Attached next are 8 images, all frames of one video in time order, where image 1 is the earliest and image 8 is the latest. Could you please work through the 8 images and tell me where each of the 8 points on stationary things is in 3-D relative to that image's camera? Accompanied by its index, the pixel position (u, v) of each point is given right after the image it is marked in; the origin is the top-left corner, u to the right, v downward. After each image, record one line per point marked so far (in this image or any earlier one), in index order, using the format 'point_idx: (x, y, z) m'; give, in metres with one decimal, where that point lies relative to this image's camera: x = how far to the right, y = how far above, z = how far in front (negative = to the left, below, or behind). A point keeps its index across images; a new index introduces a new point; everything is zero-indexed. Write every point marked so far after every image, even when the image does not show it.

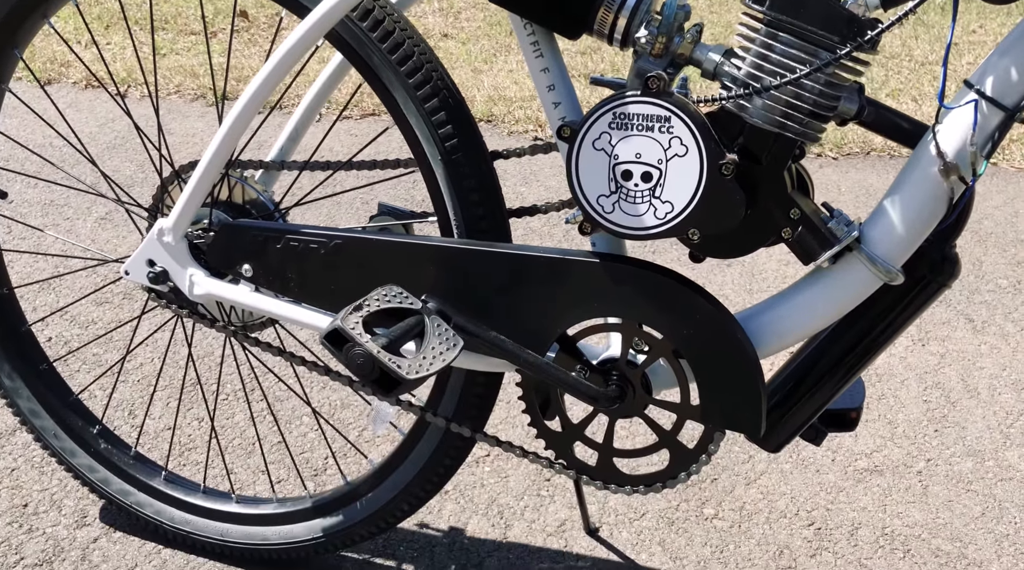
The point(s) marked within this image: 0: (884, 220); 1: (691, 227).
0: (+0.5, +0.1, +1.8) m
1: (+0.3, +0.1, +1.9) m
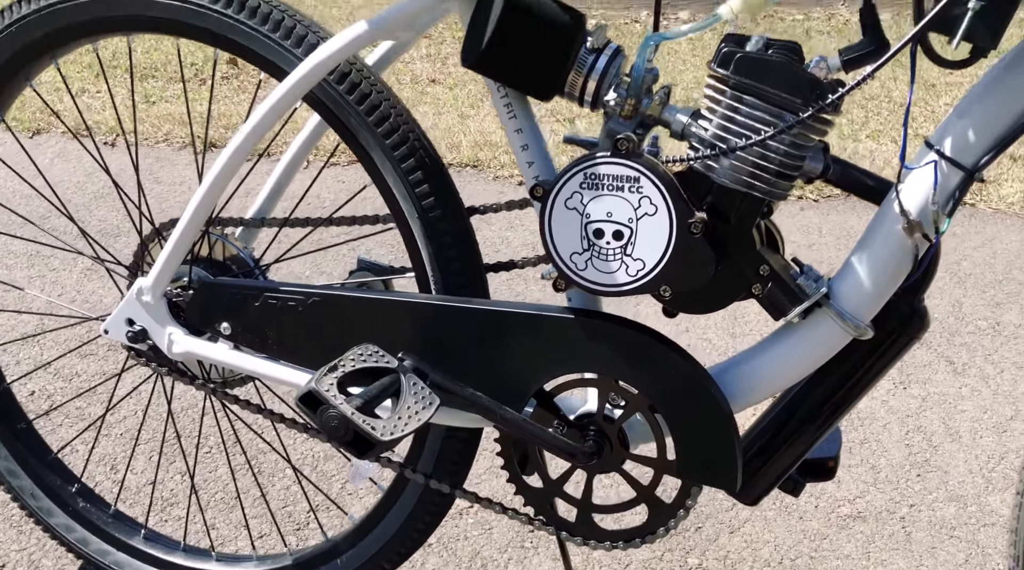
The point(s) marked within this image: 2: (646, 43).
0: (+0.5, 0.0, +1.9) m
1: (+0.2, 0.0, +1.9) m
2: (+0.2, +0.3, +1.8) m
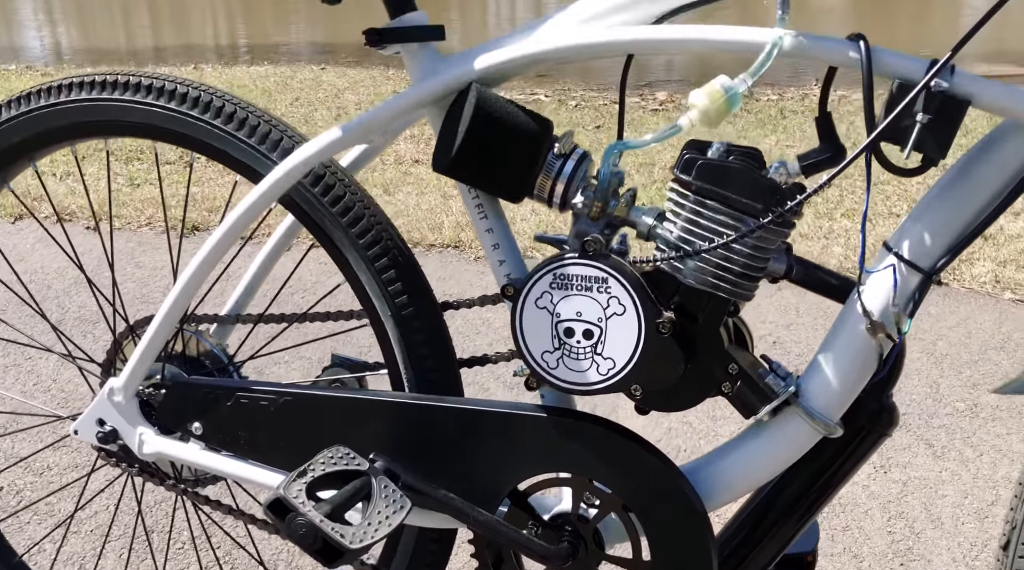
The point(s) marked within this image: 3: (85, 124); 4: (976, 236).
0: (+0.4, -0.1, +1.9) m
1: (+0.2, -0.1, +1.9) m
2: (+0.1, +0.2, +1.9) m
3: (-0.7, +0.3, +2.2) m
4: (+0.6, +0.1, +1.7) m
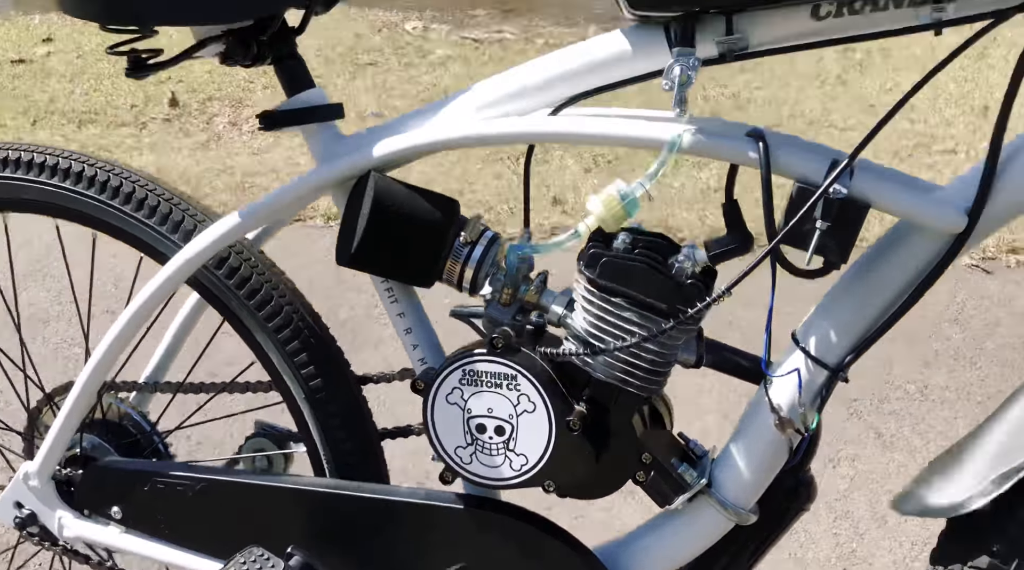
0: (+0.3, -0.3, +1.8) m
1: (+0.1, -0.3, +1.8) m
2: (0.0, 0.0, +1.8) m
3: (-0.9, +0.1, +2.1) m
4: (+0.5, -0.1, +1.6) m
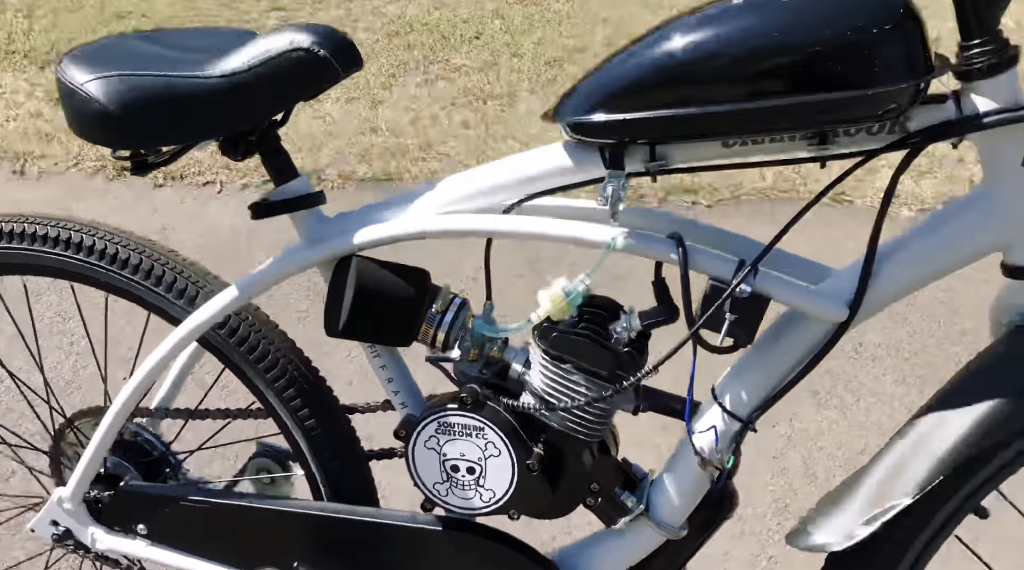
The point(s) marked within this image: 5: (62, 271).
0: (+0.3, -0.3, +2.2) m
1: (0.0, -0.4, +2.2) m
2: (-0.1, -0.1, +2.1) m
3: (-0.9, 0.0, +2.4) m
4: (+0.4, -0.2, +2.0) m
5: (-0.8, 0.0, +2.4) m
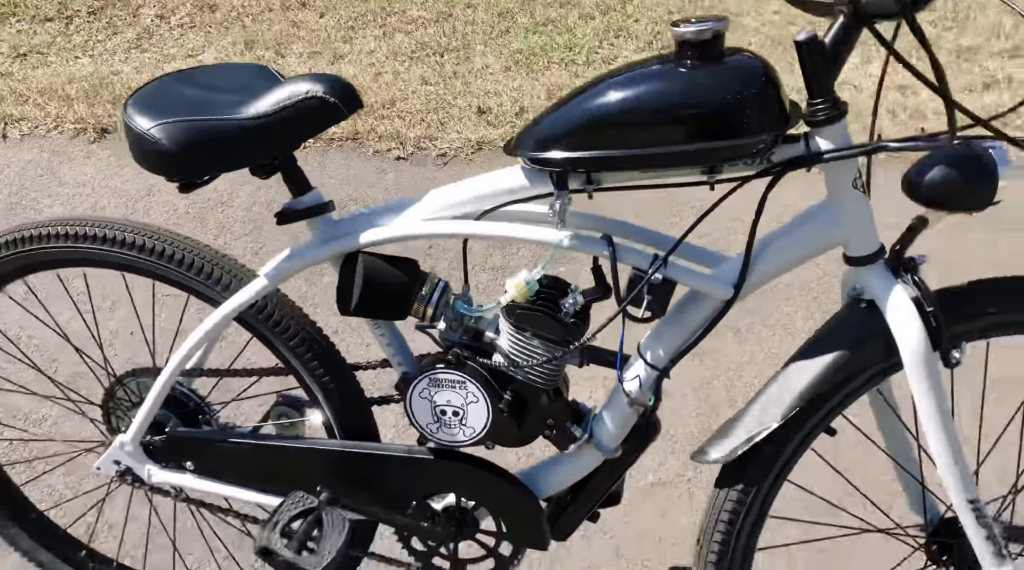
0: (+0.2, -0.3, +2.8) m
1: (0.0, -0.3, +2.8) m
2: (-0.1, 0.0, +2.7) m
3: (-1.0, +0.1, +3.0) m
4: (+0.4, -0.1, +2.6) m
5: (-0.9, 0.0, +3.0) m
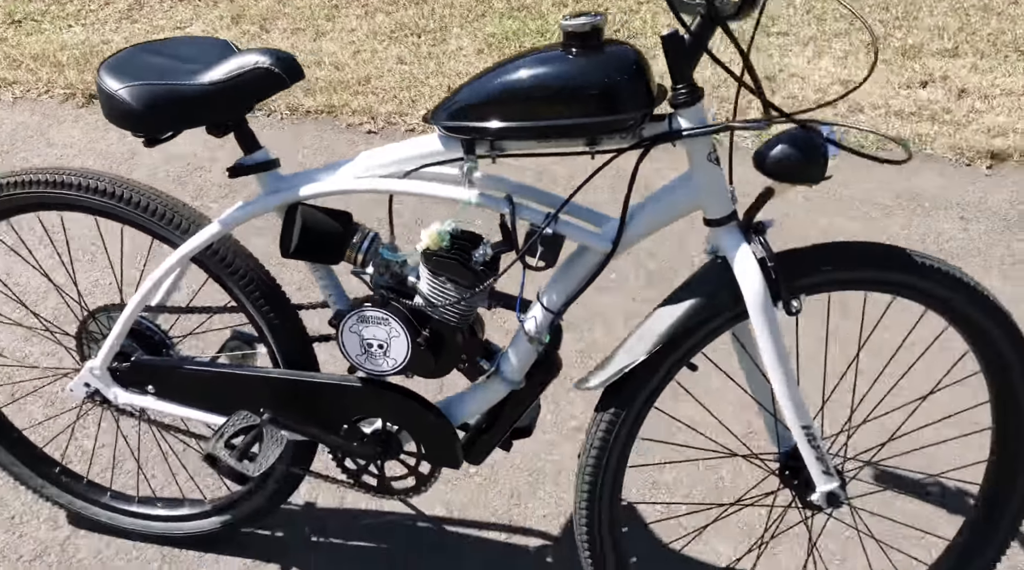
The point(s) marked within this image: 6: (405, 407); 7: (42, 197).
0: (0.0, -0.2, +3.3) m
1: (-0.3, -0.2, +3.3) m
2: (-0.3, +0.1, +3.2) m
3: (-1.2, +0.2, +3.4) m
4: (+0.2, 0.0, +3.1) m
5: (-1.1, +0.2, +3.4) m
6: (-0.3, -0.3, +3.4) m
7: (-1.2, +0.2, +3.4) m
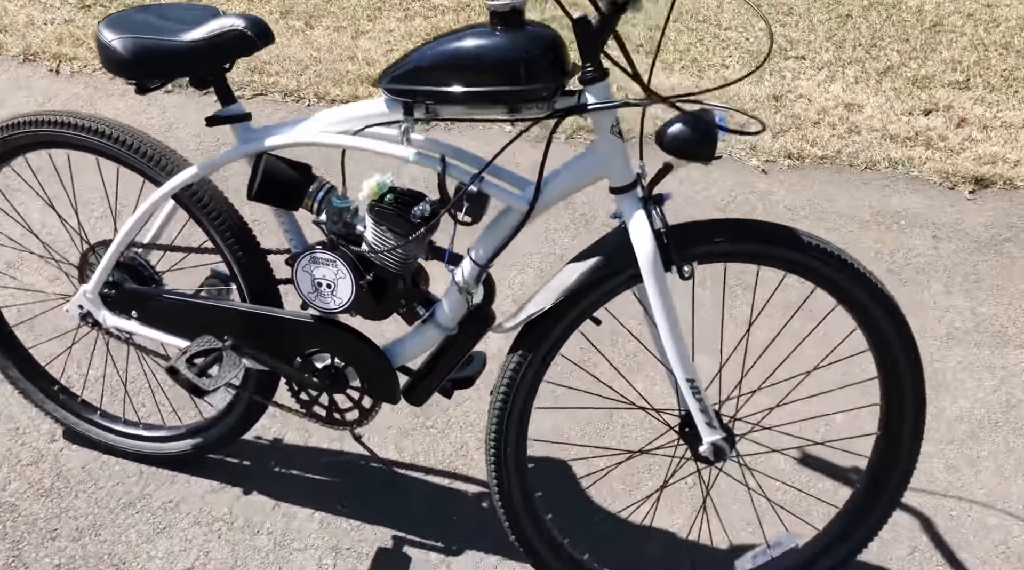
0: (-0.2, -0.1, +3.7) m
1: (-0.4, -0.1, +3.6) m
2: (-0.5, +0.2, +3.6) m
3: (-1.4, +0.4, +3.8) m
4: (0.0, +0.1, +3.4) m
5: (-1.2, +0.4, +3.8) m
6: (-0.5, -0.2, +3.8) m
7: (-1.4, +0.4, +3.8) m
